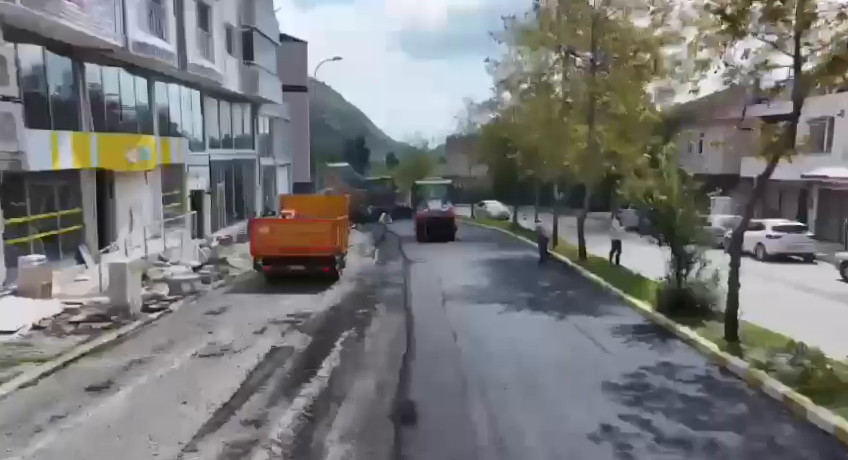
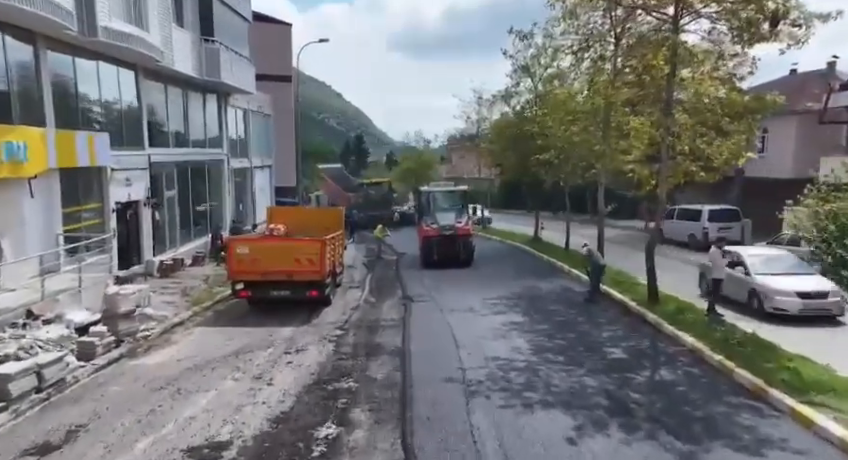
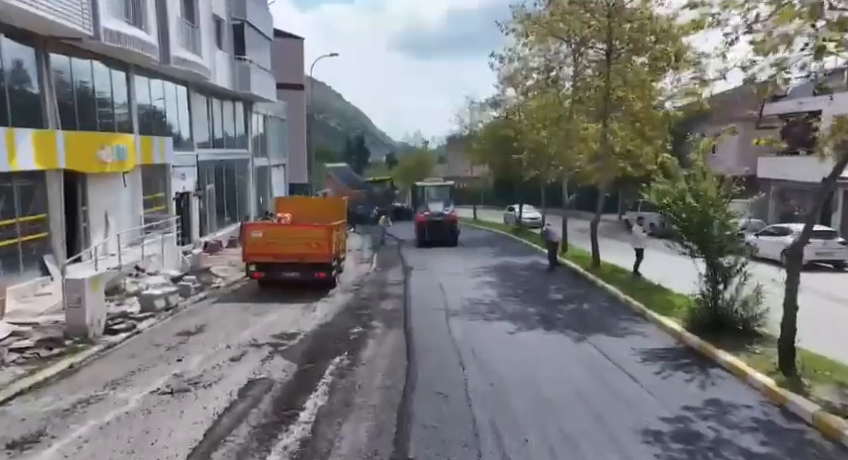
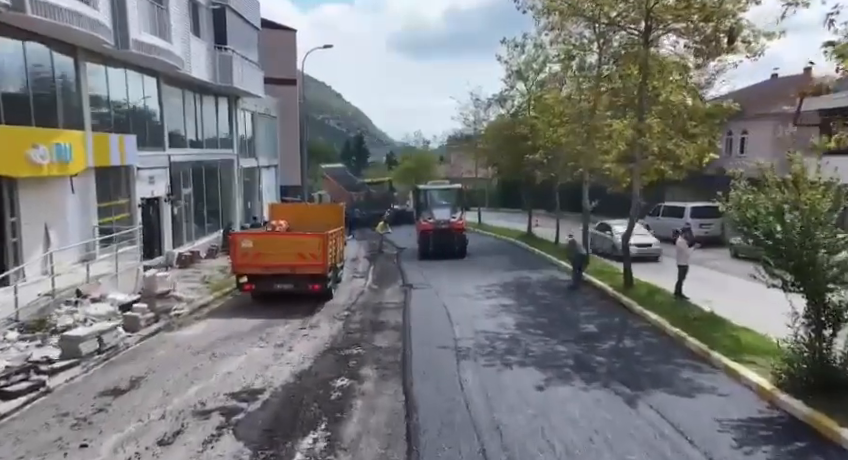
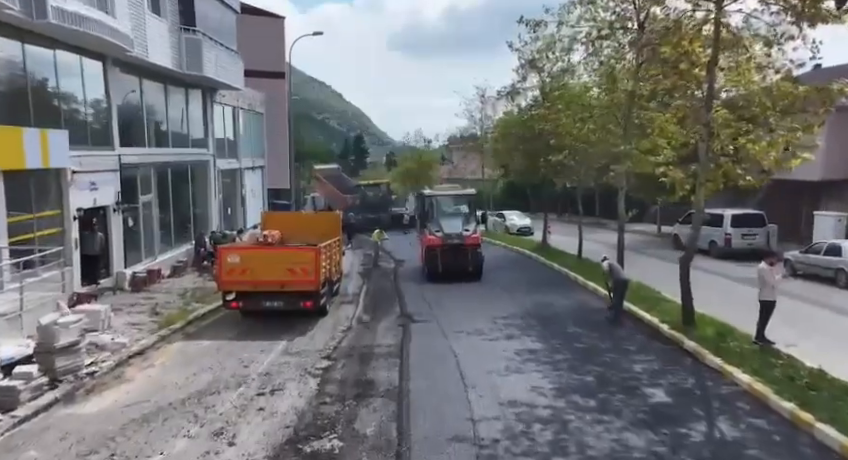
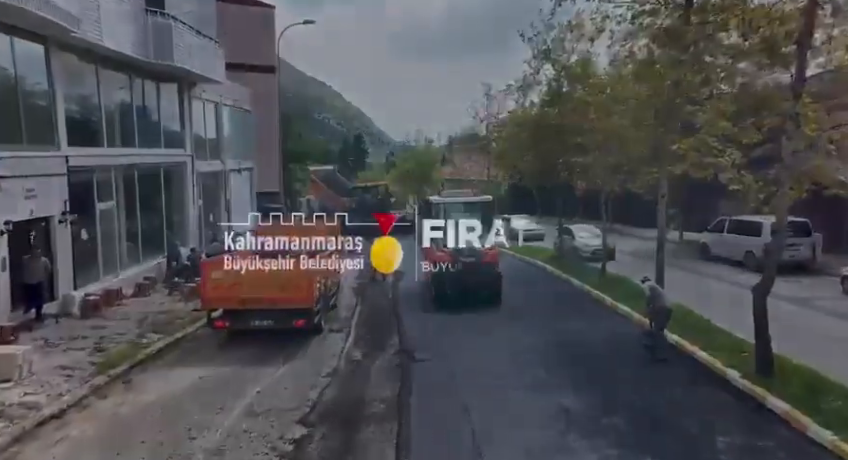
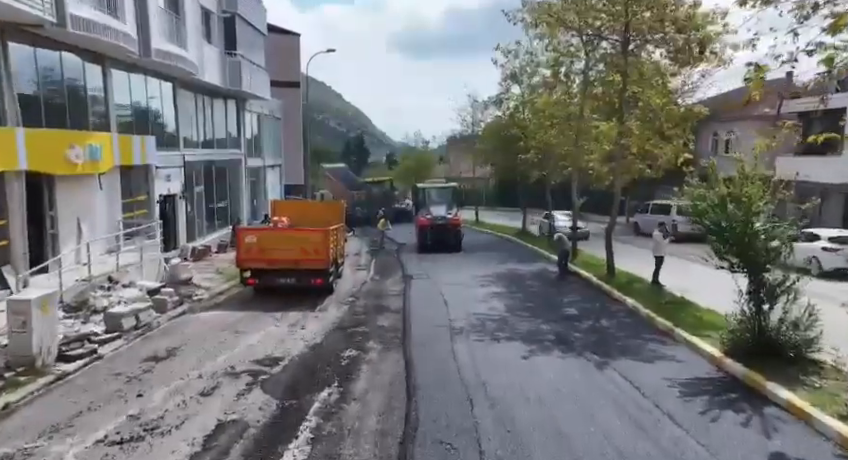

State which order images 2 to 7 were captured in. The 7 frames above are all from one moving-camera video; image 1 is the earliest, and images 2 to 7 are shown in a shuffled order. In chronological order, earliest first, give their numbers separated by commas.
3, 7, 4, 2, 5, 6
